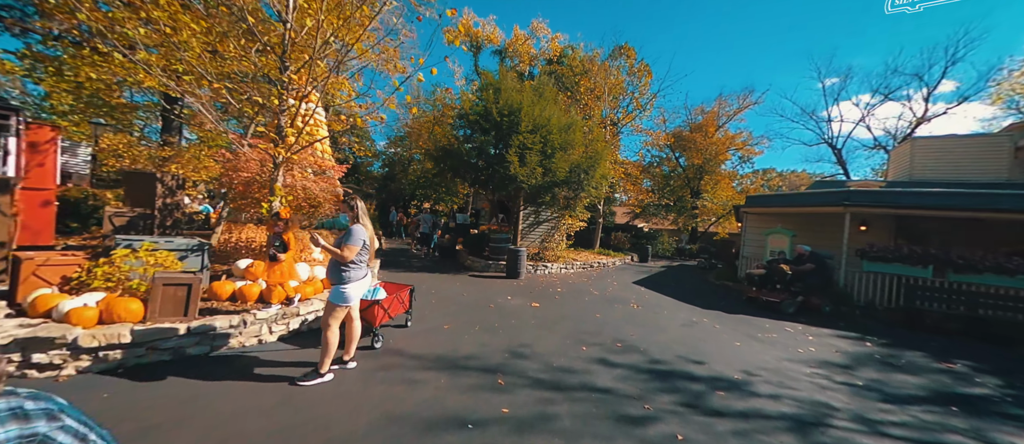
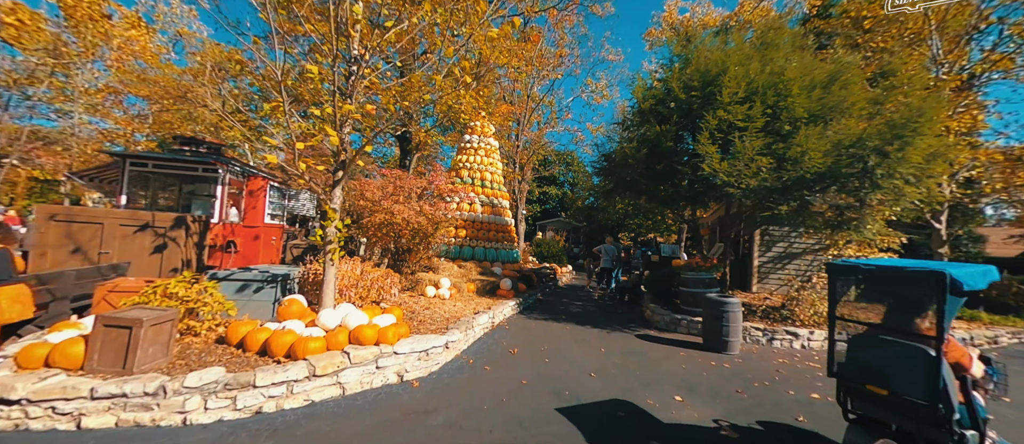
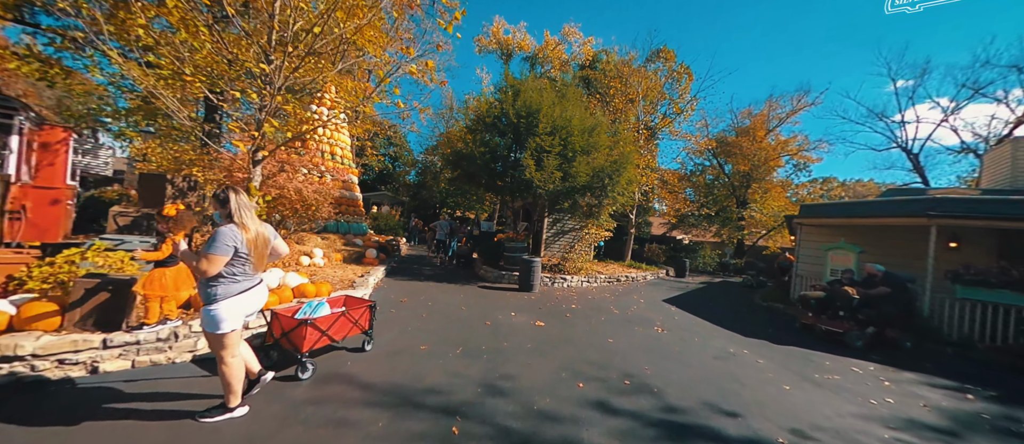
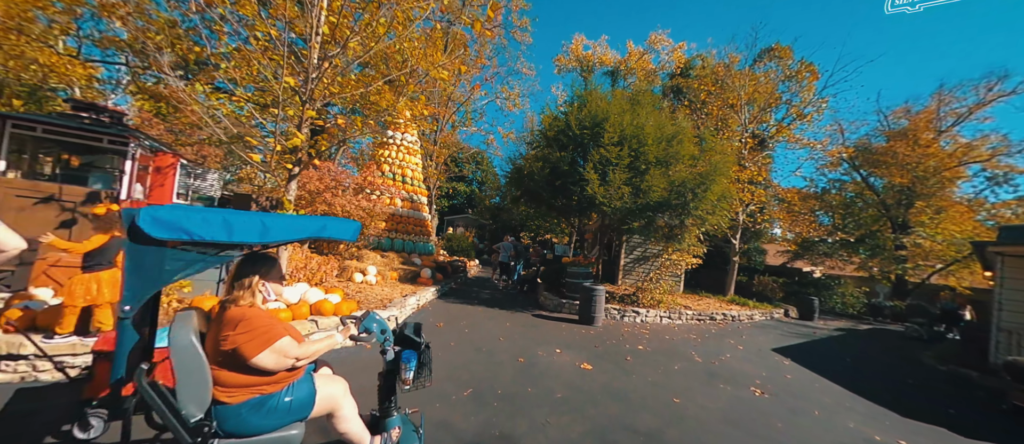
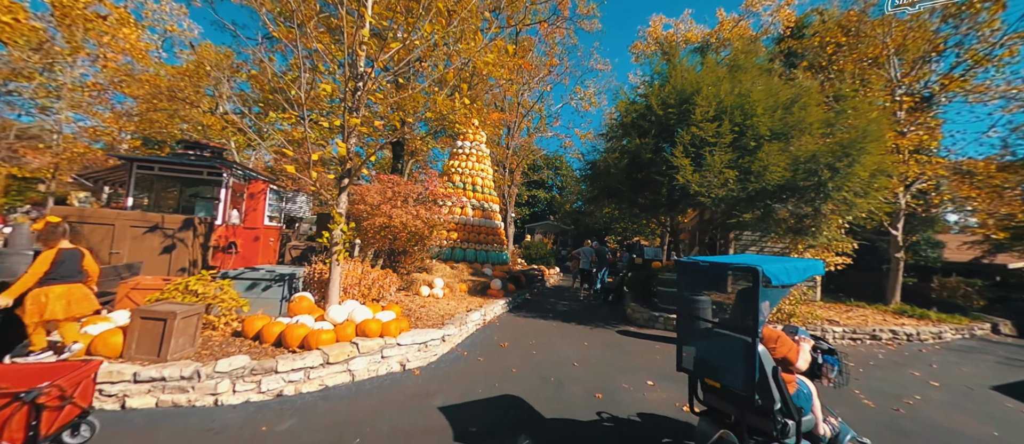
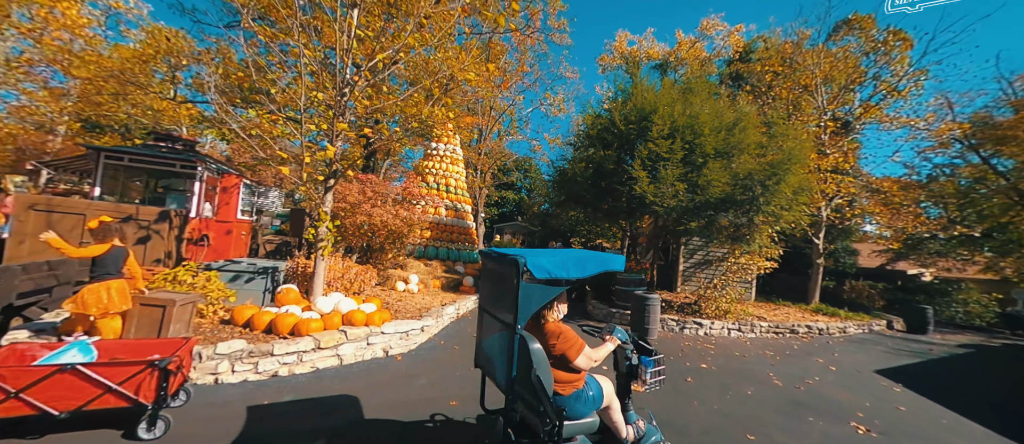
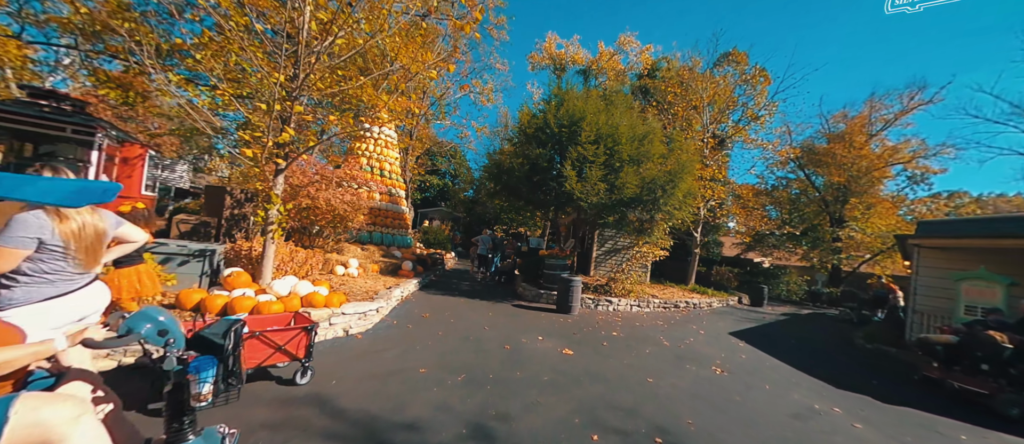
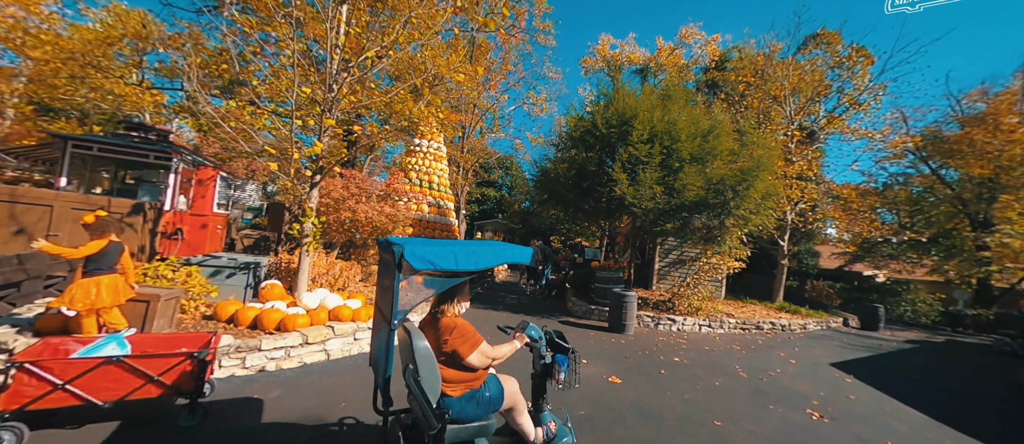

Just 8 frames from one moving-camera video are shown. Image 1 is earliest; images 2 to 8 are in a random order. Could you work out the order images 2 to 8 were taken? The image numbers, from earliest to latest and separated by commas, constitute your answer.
3, 7, 4, 8, 6, 5, 2
